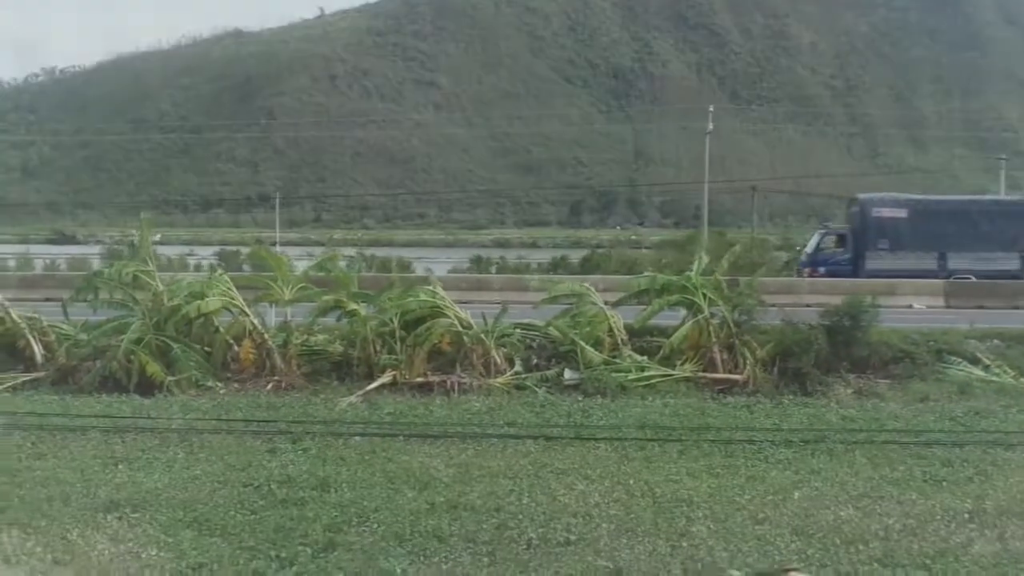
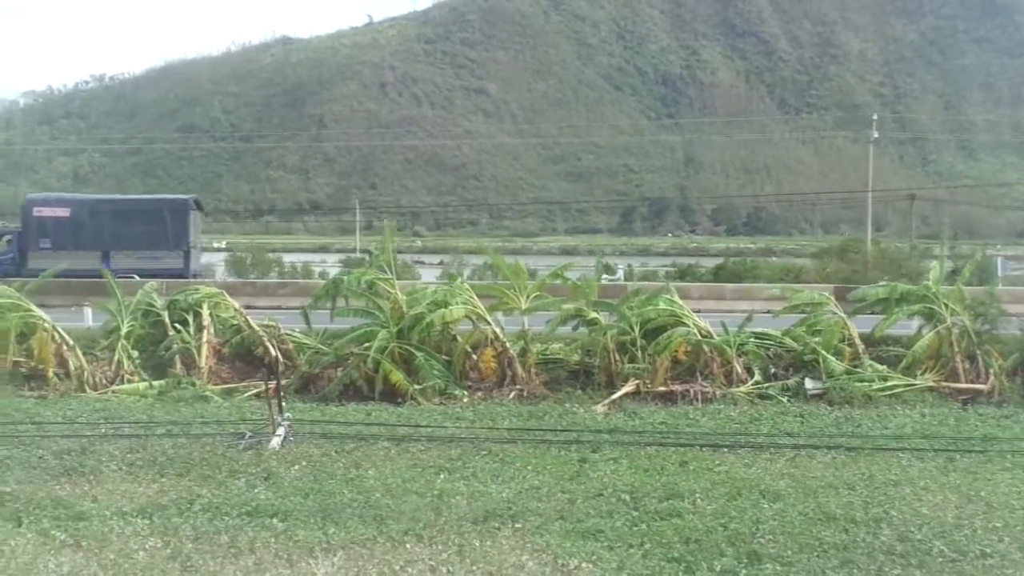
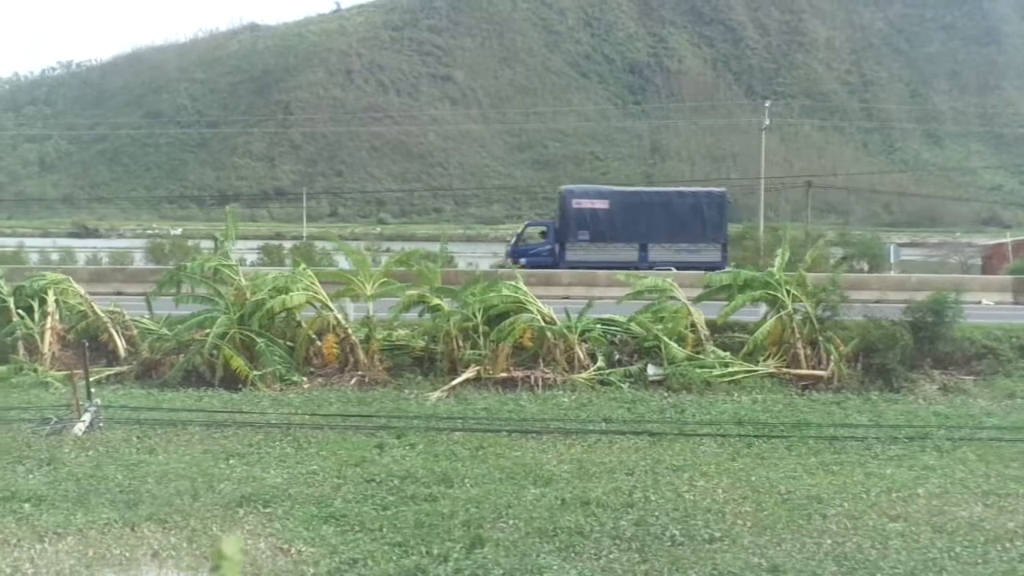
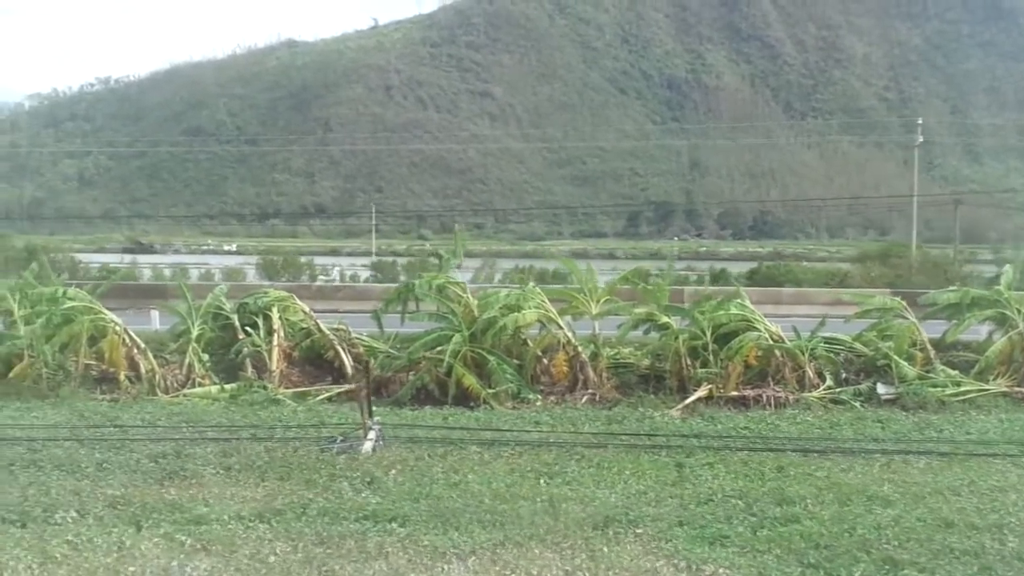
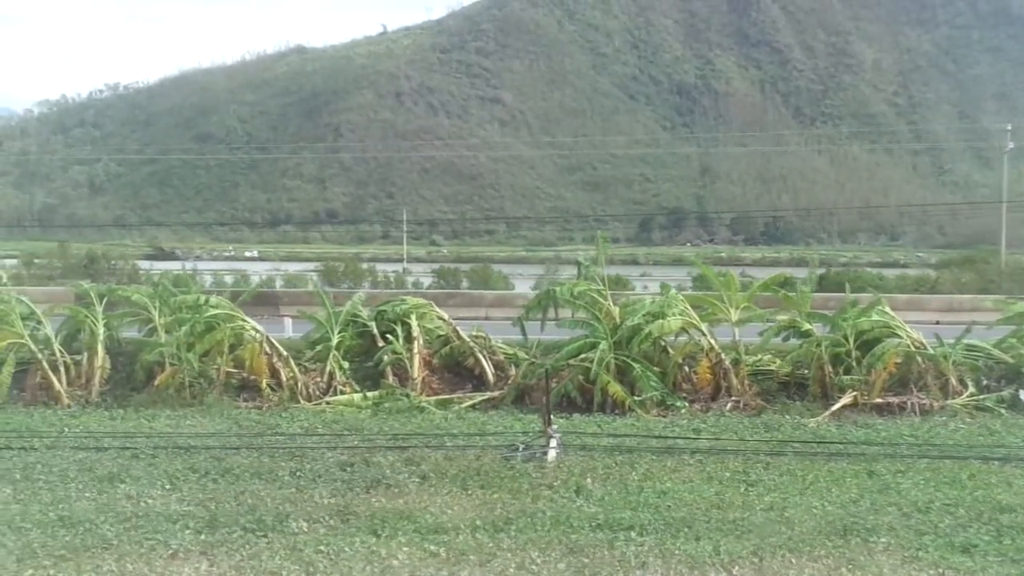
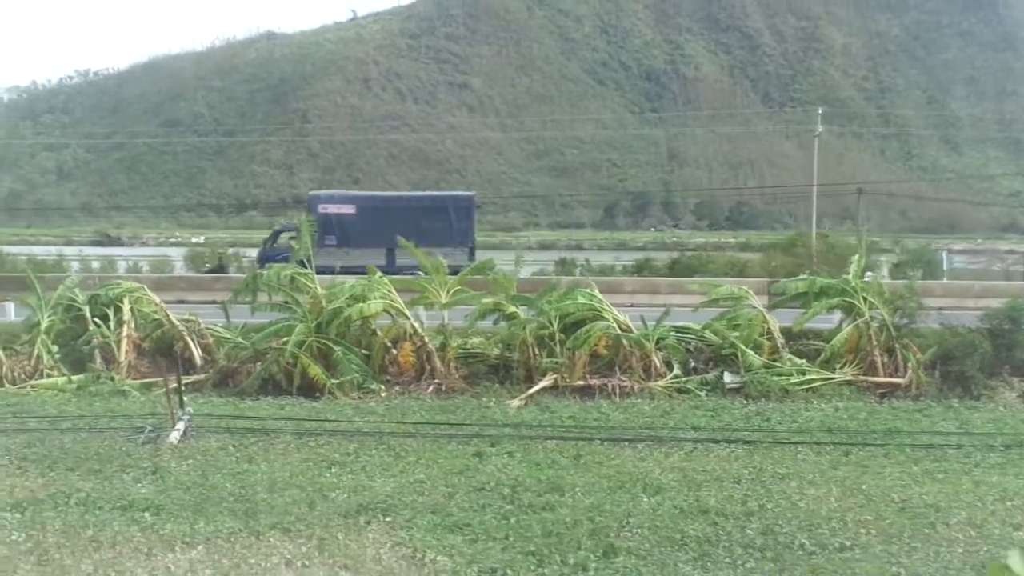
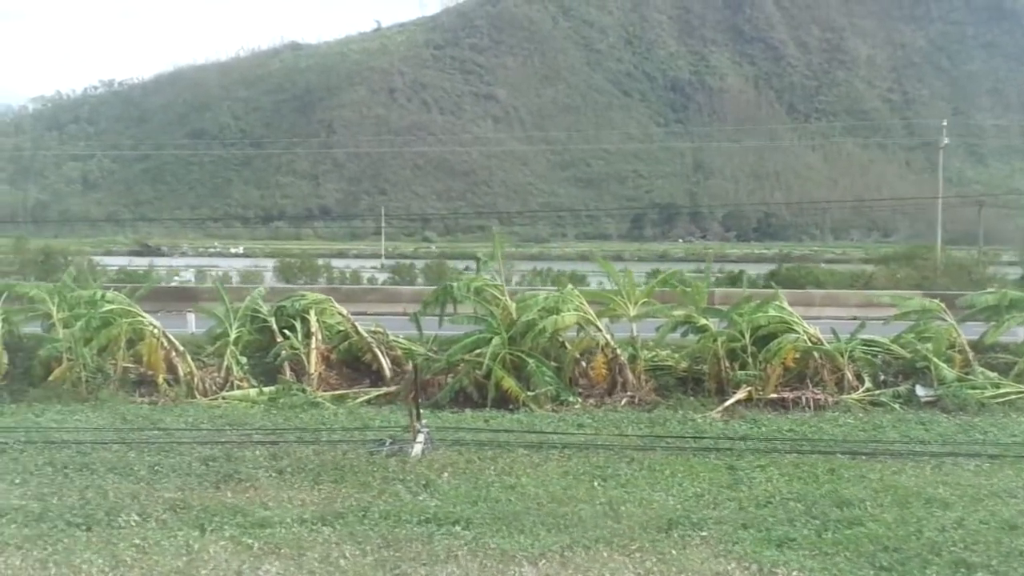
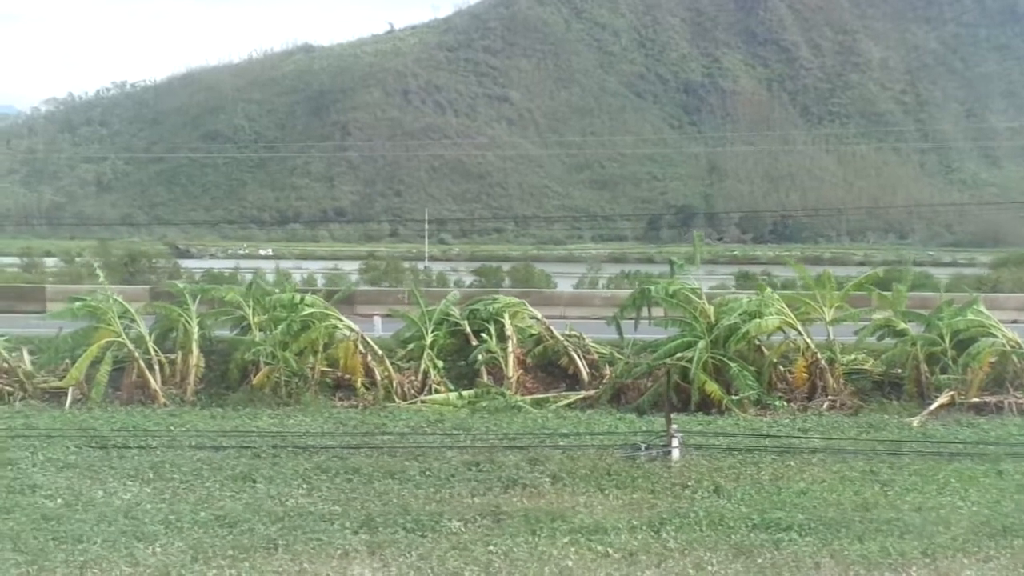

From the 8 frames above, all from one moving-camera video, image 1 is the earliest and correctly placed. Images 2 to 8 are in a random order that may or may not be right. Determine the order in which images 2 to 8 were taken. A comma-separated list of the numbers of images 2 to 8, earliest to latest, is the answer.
3, 6, 2, 4, 7, 5, 8
